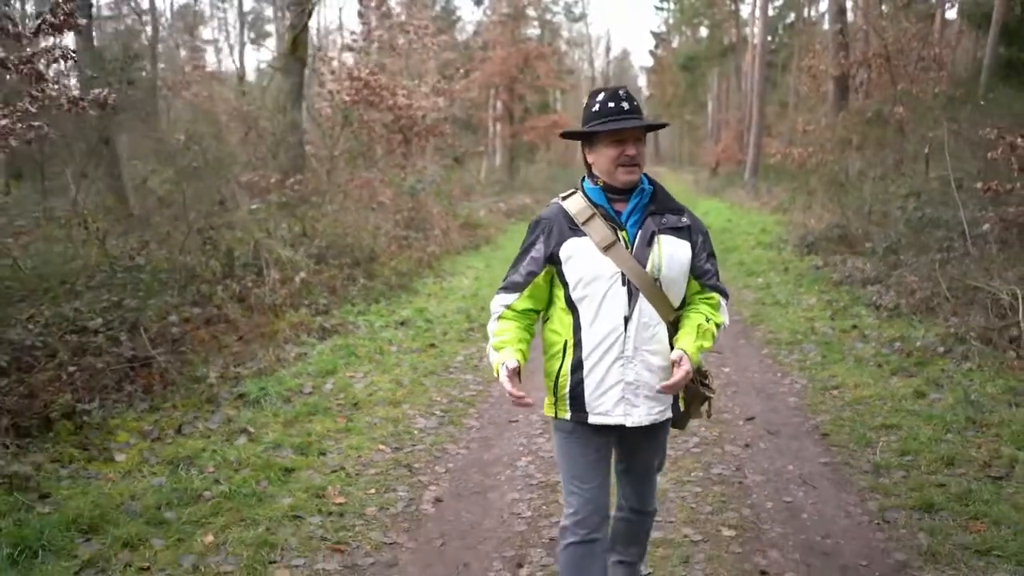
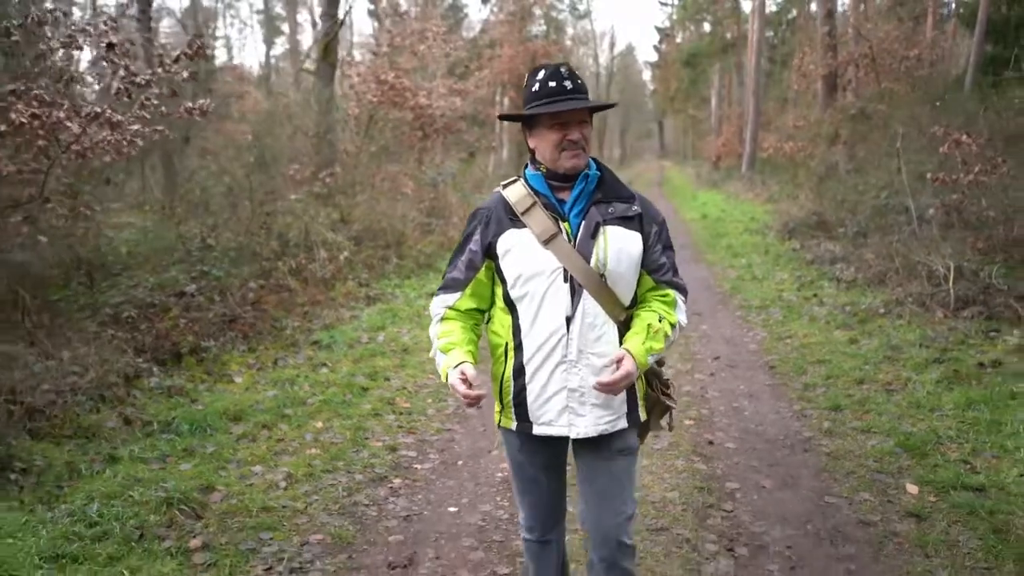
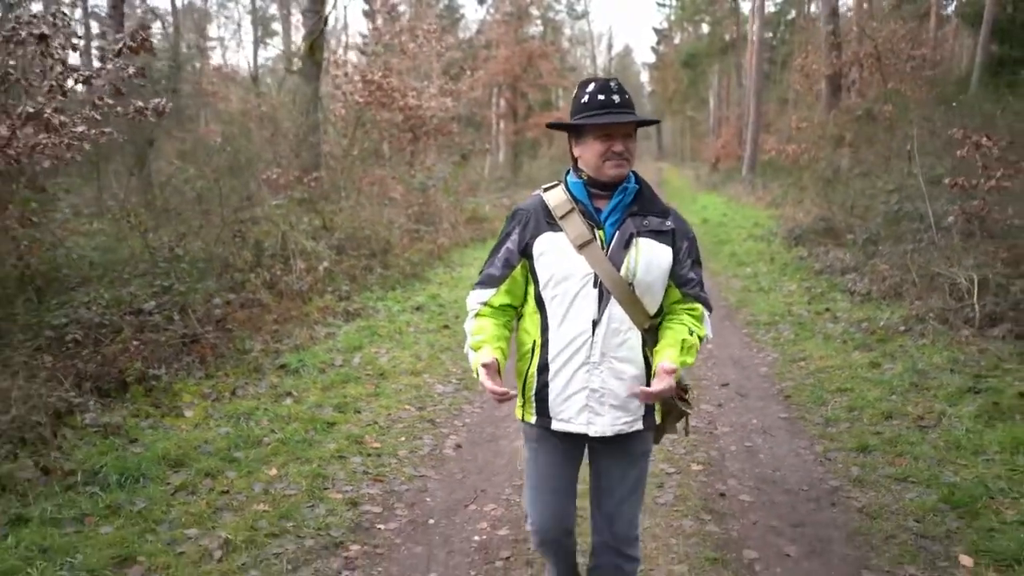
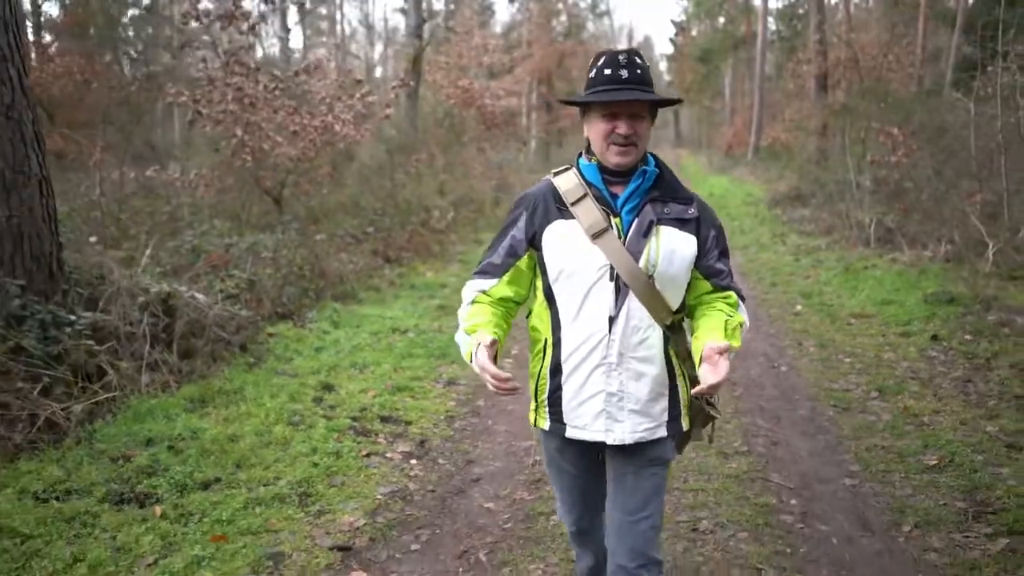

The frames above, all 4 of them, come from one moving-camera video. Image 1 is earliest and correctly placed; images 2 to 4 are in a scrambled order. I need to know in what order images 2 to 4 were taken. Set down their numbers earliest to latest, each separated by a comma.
3, 2, 4
